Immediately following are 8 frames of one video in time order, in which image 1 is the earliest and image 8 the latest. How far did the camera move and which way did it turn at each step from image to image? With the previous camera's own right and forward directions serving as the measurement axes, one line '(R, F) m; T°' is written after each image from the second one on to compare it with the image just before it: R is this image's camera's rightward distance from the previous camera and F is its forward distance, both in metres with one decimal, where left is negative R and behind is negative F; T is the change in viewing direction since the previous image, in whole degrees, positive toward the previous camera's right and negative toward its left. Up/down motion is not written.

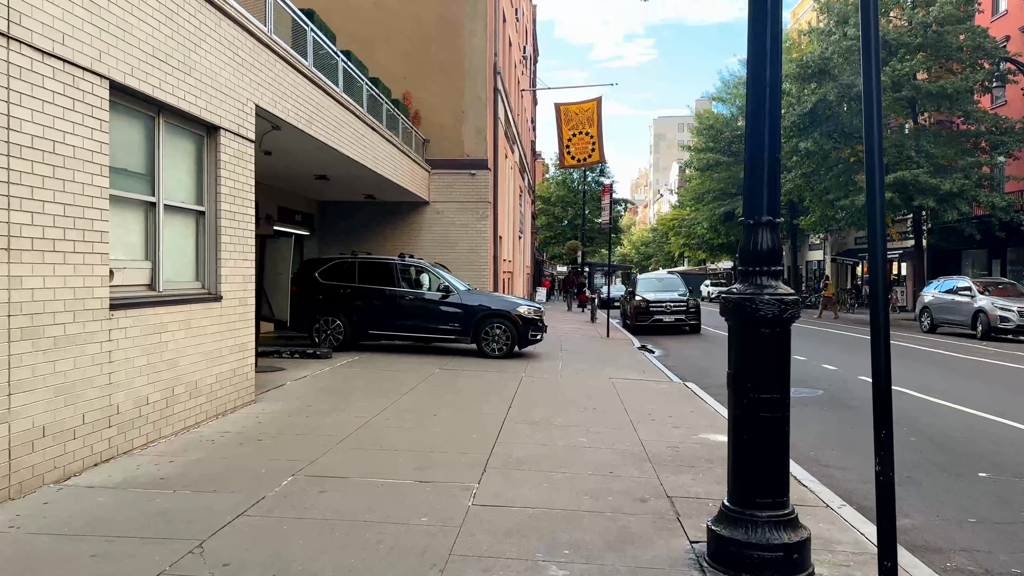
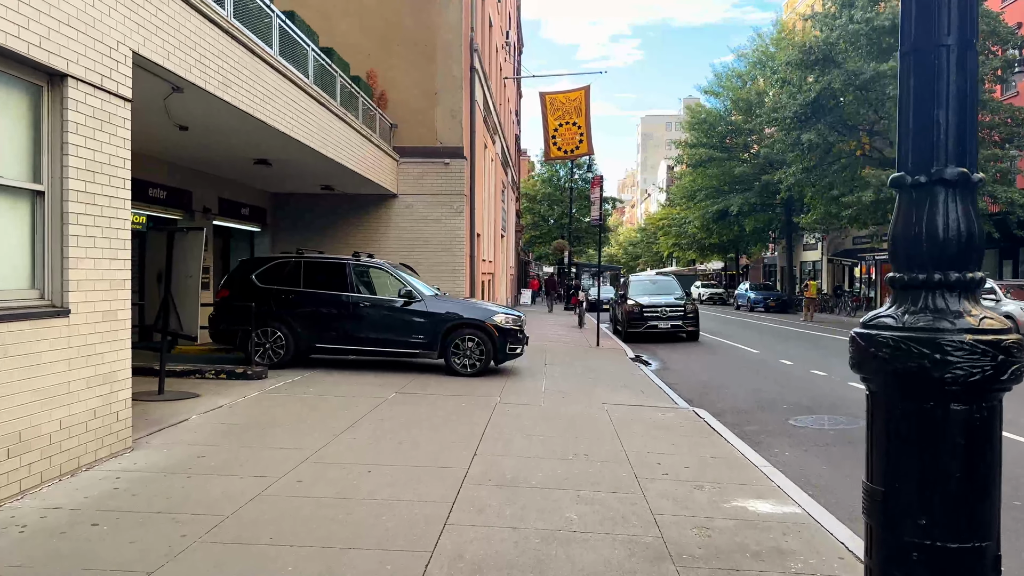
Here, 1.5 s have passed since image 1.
(+0.2, +1.9) m; +1°
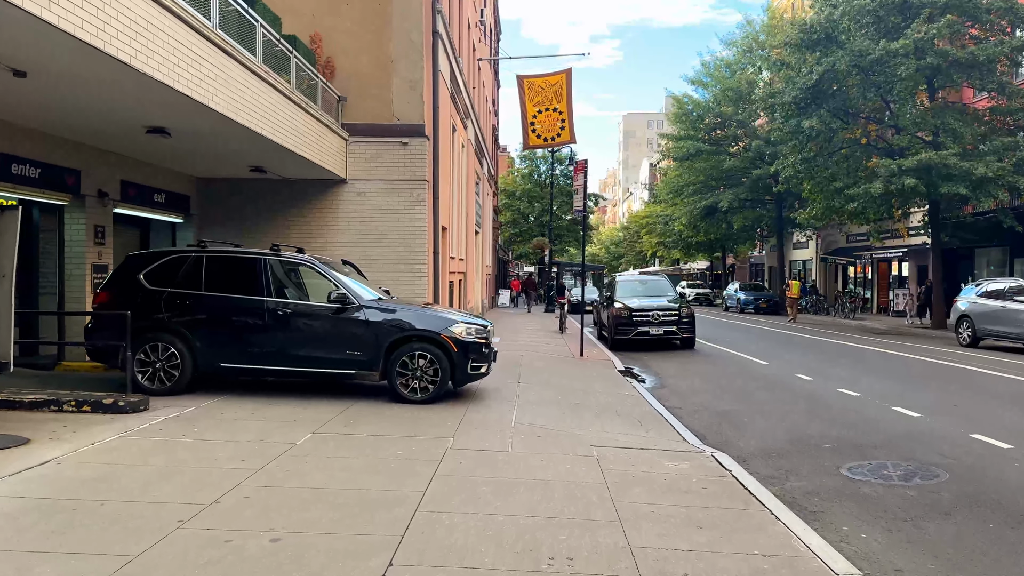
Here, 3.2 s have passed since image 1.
(+0.2, +2.2) m; +2°
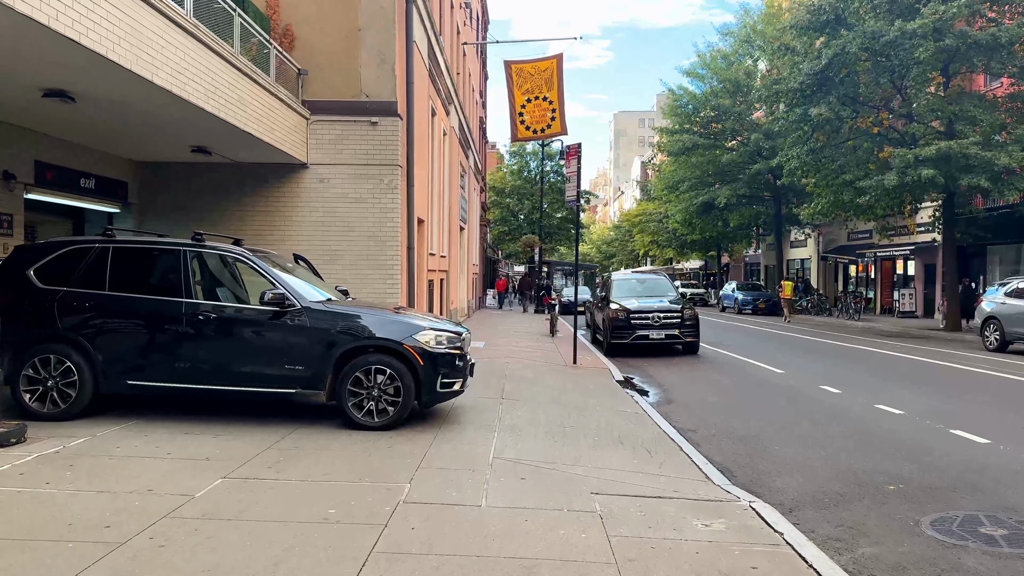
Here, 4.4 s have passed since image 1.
(+0.1, +1.5) m; +1°
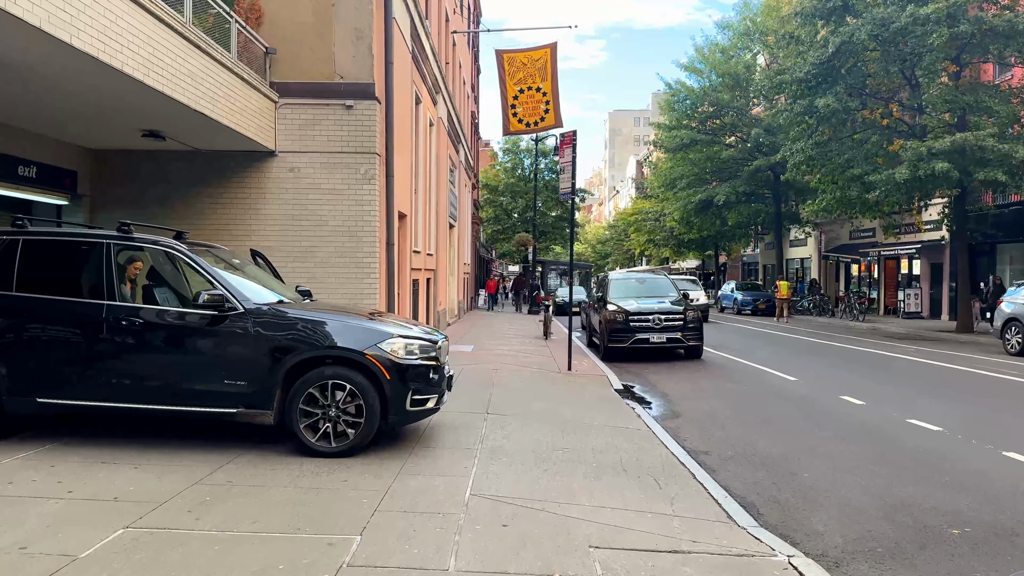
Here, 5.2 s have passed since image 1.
(+0.1, +1.0) m; 0°
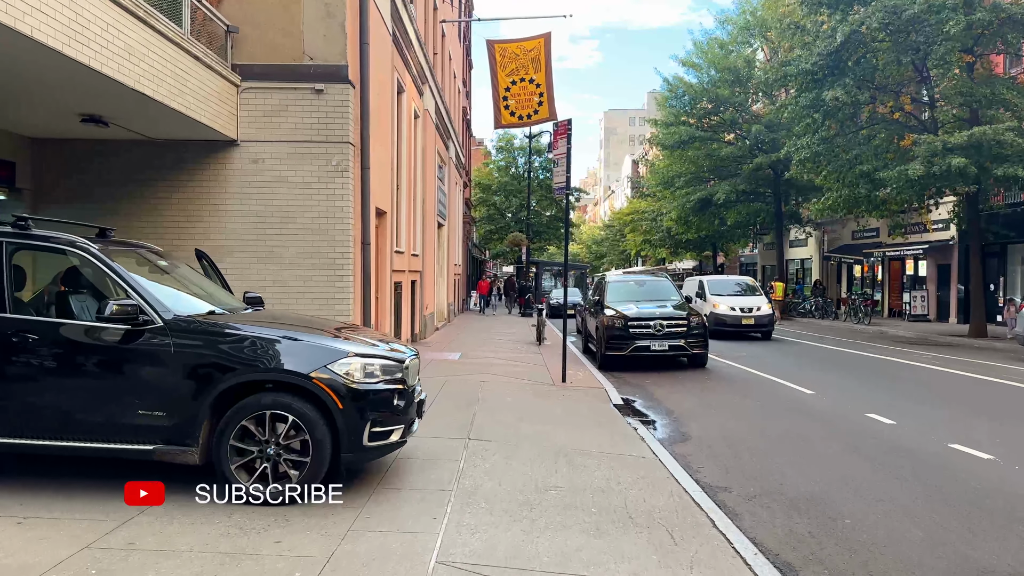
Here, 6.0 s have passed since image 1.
(+0.1, +1.0) m; 0°
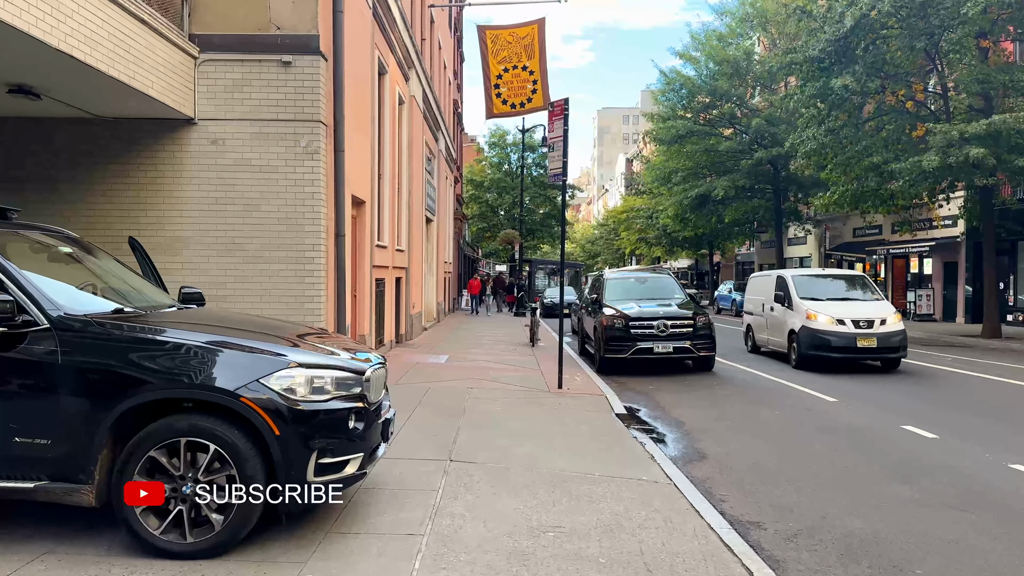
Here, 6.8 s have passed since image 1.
(0.0, +1.0) m; +1°
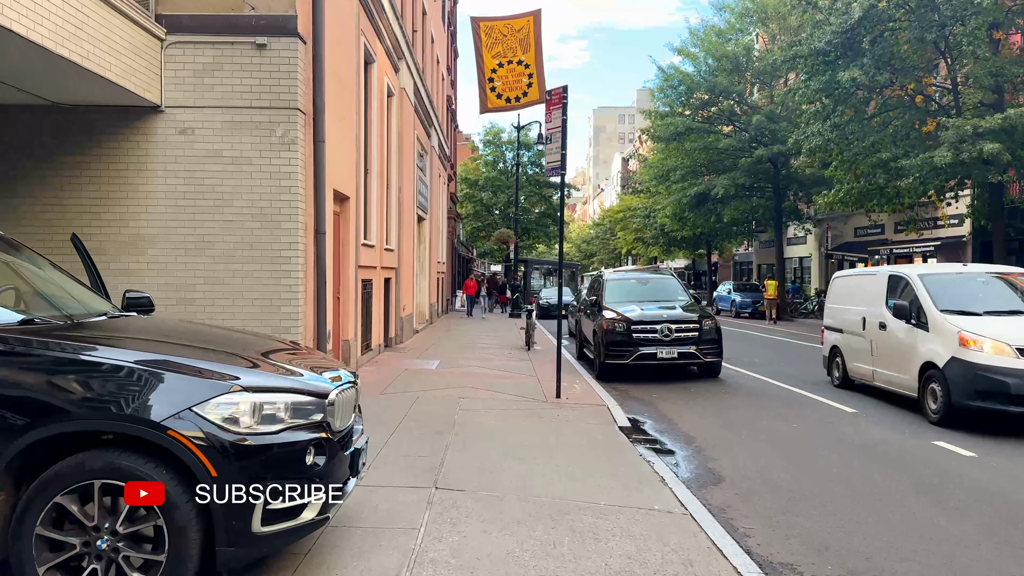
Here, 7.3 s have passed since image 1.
(0.0, +0.7) m; 0°
